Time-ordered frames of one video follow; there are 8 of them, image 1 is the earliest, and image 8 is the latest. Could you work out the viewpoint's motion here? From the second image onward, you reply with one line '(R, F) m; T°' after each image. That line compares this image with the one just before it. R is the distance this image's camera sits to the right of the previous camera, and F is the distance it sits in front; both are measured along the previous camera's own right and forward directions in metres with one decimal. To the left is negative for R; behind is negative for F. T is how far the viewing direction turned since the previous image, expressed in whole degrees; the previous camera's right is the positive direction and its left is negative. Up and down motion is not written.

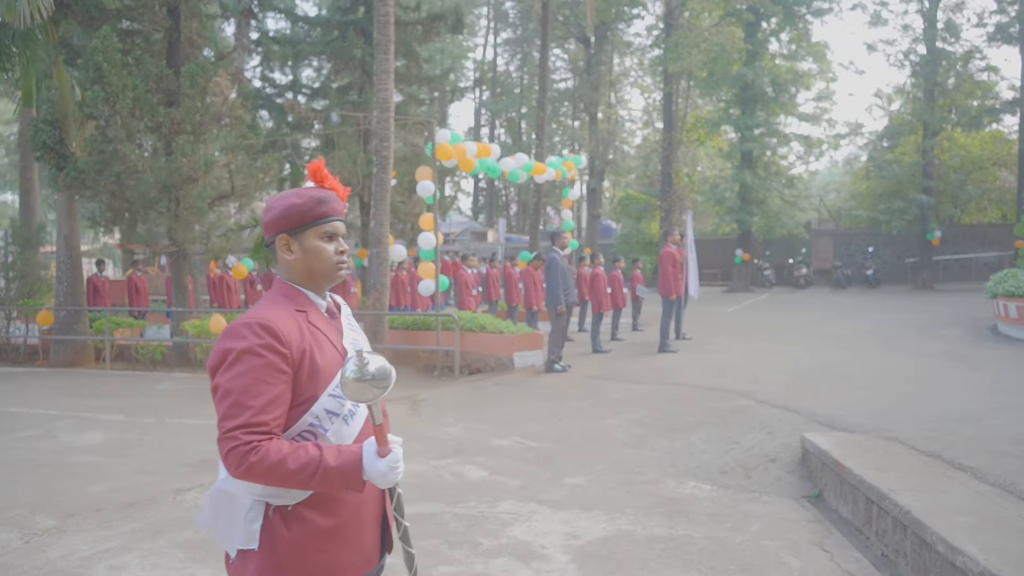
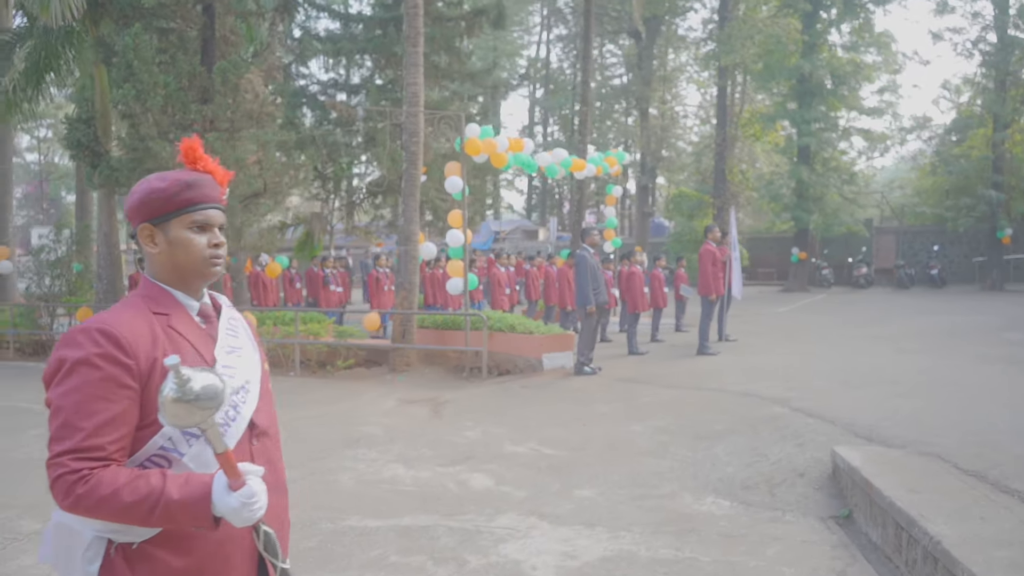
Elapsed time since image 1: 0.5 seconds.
(+0.3, +0.3) m; -4°
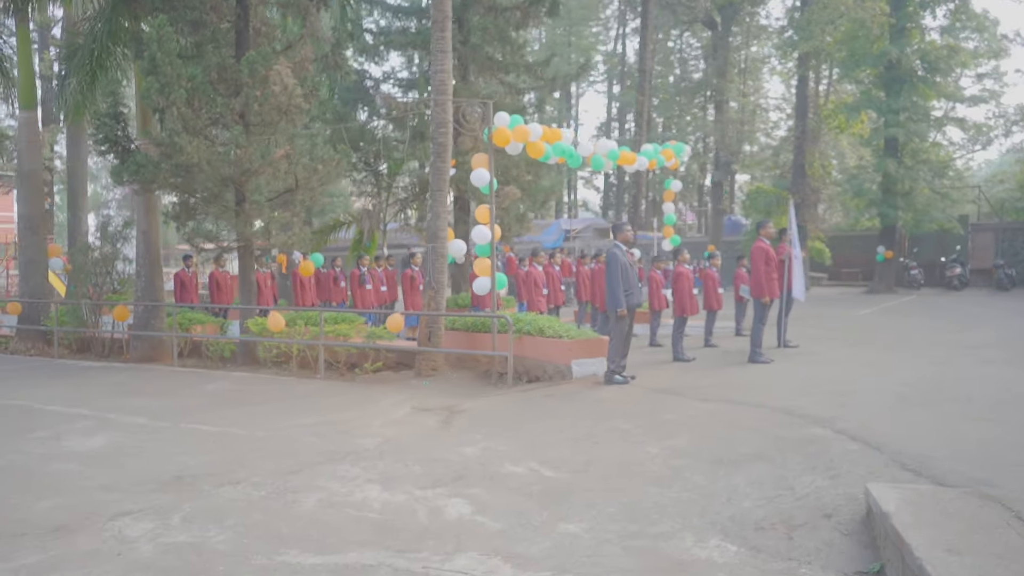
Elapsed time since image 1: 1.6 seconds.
(+0.6, +0.8) m; -6°
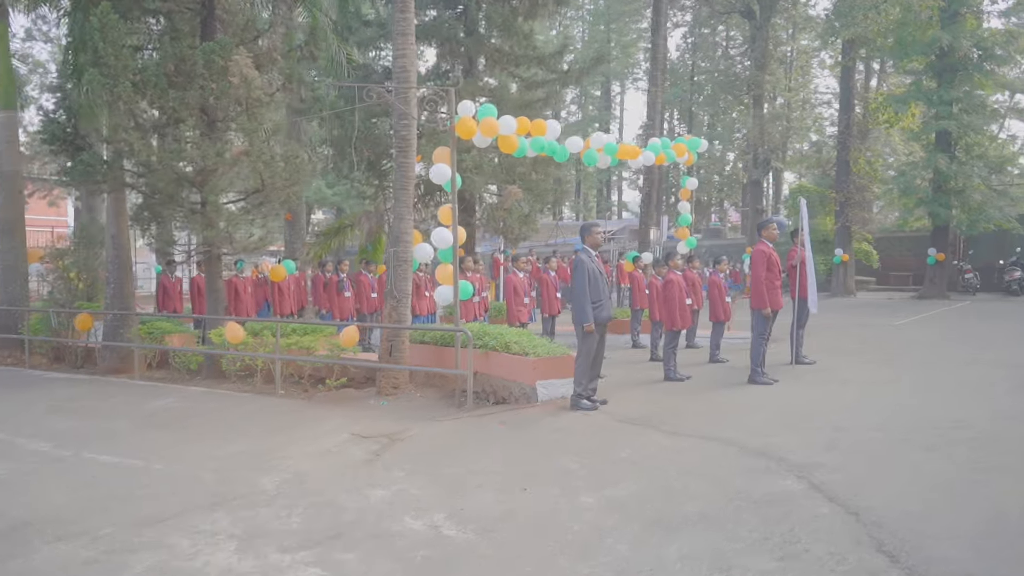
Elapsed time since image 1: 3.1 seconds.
(+0.9, +1.1) m; -4°
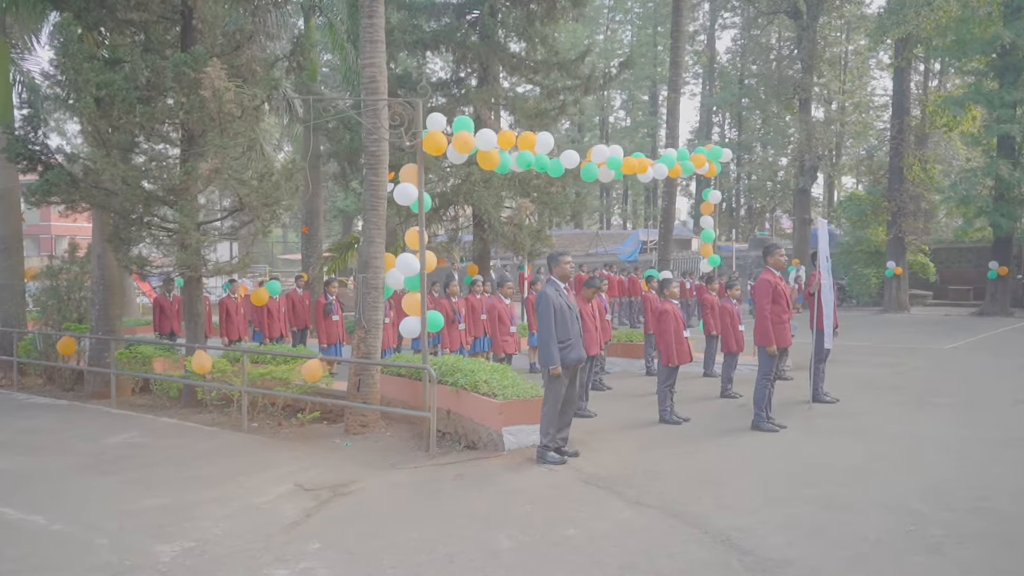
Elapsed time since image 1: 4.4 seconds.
(+0.8, +0.9) m; -4°
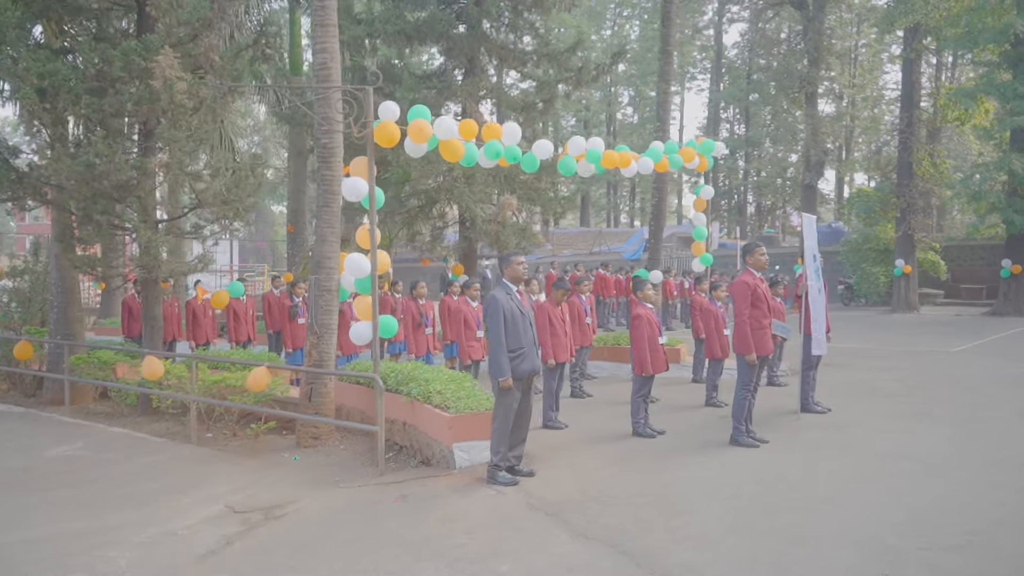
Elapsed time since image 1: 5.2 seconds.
(+0.5, +0.6) m; -1°
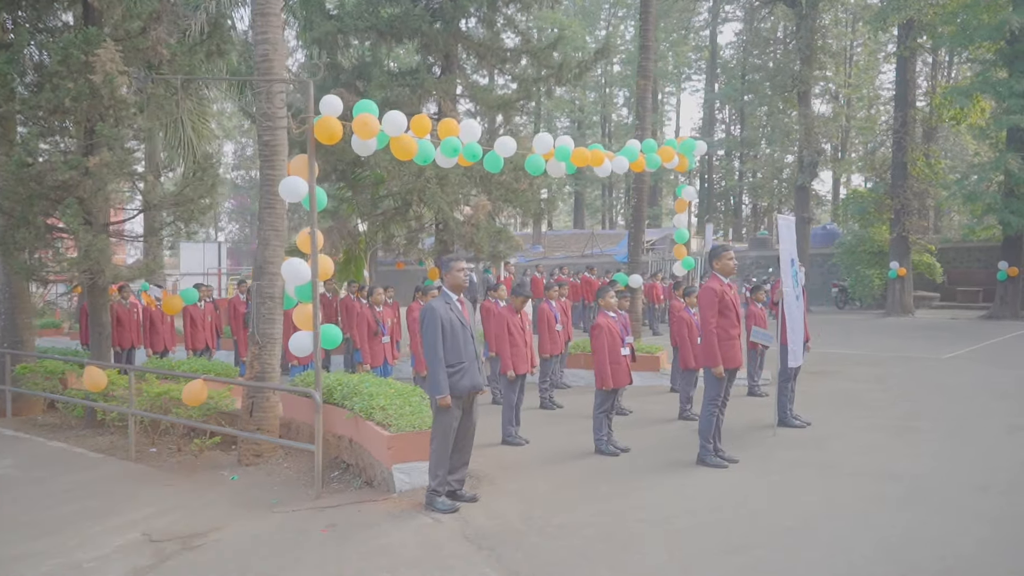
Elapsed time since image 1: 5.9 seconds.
(+0.4, +0.5) m; 0°
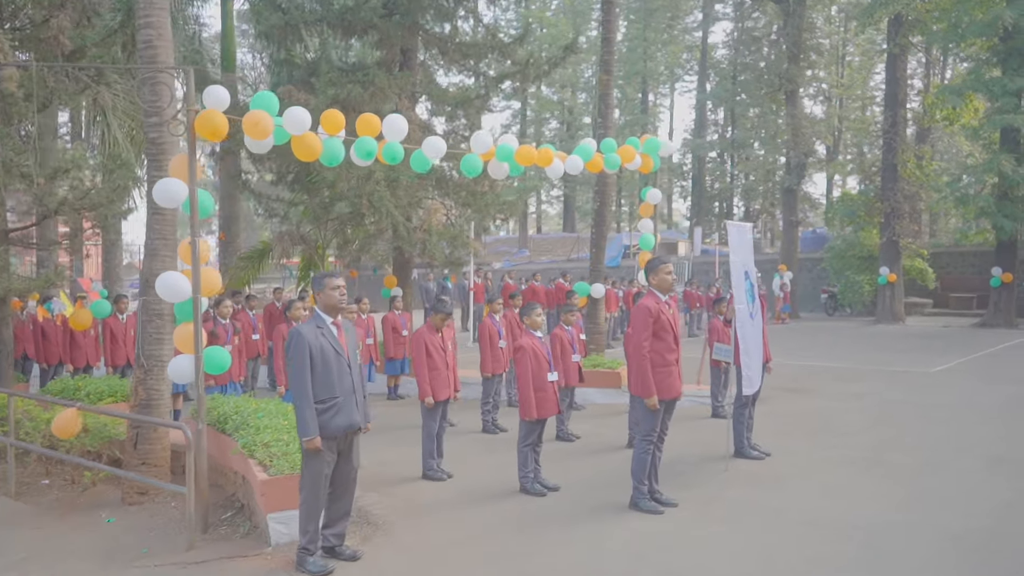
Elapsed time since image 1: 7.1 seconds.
(+0.7, +0.8) m; 0°
